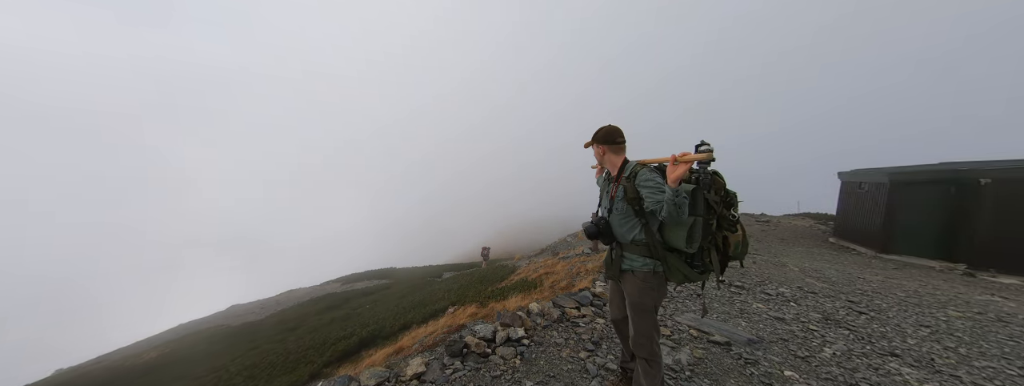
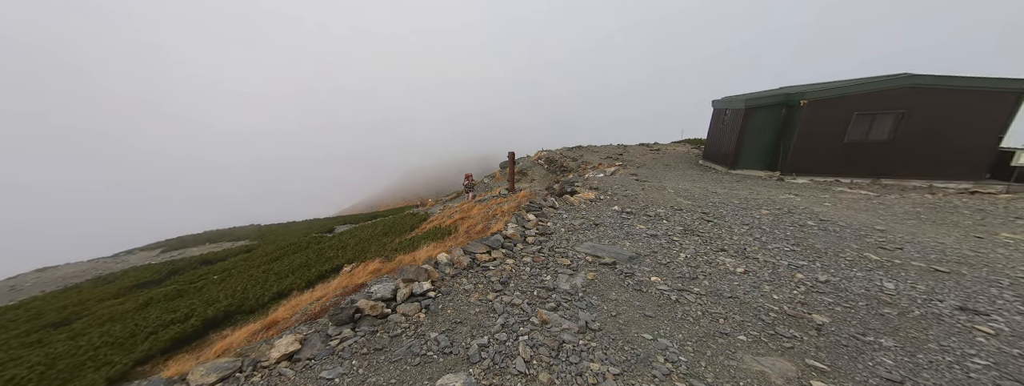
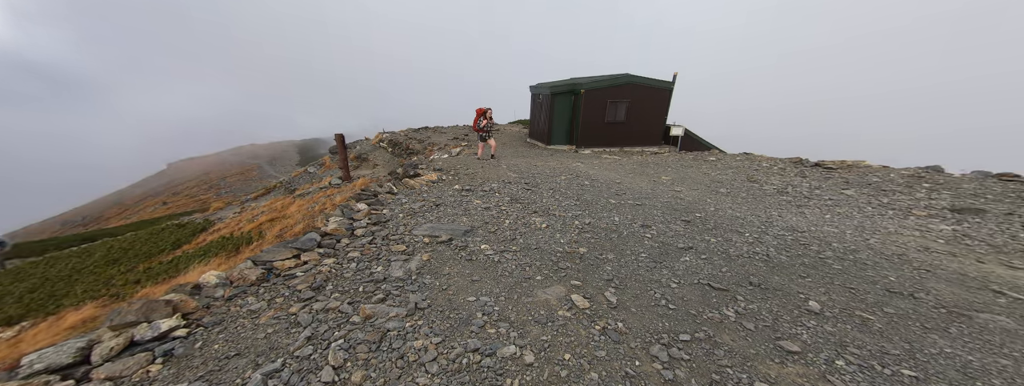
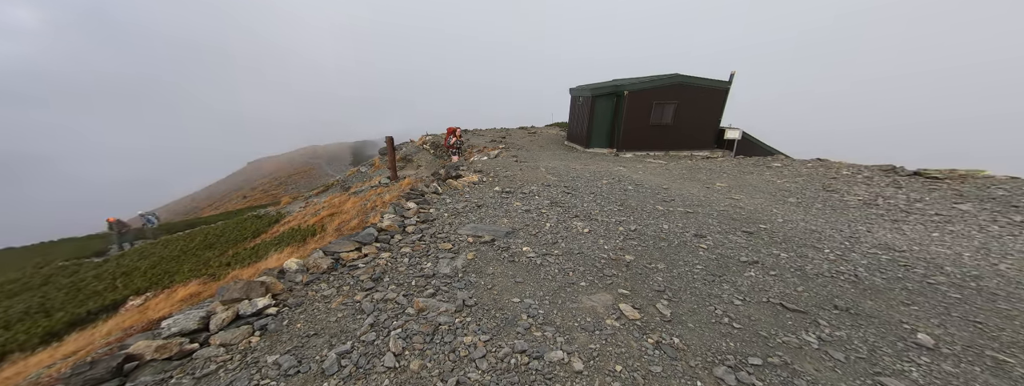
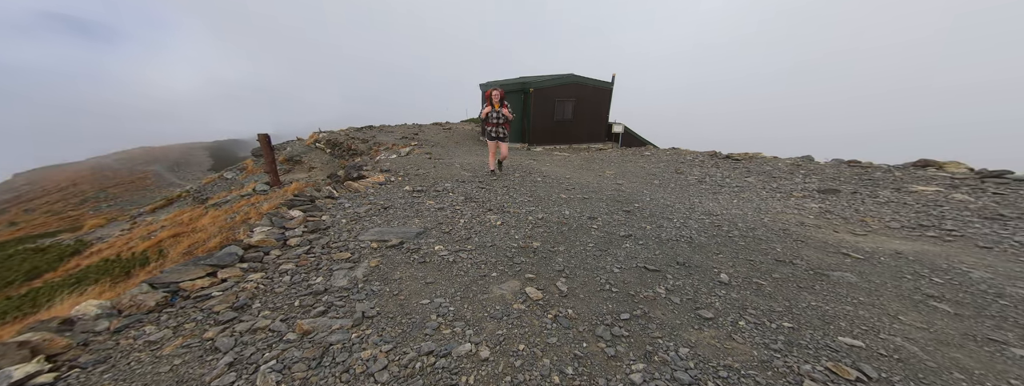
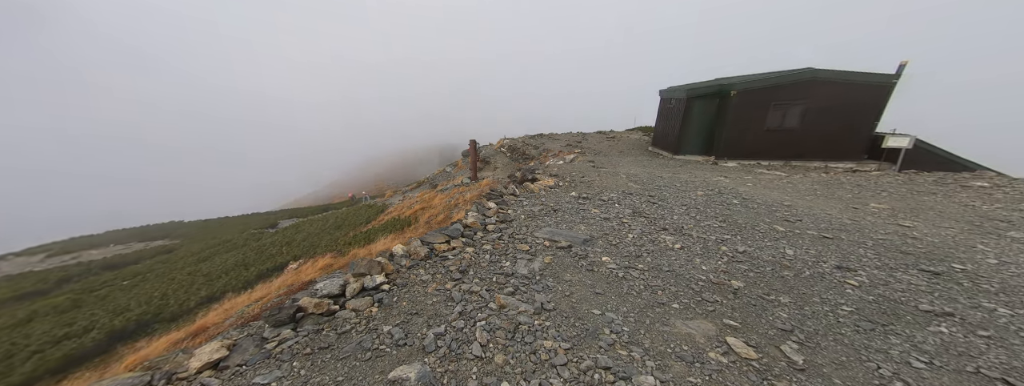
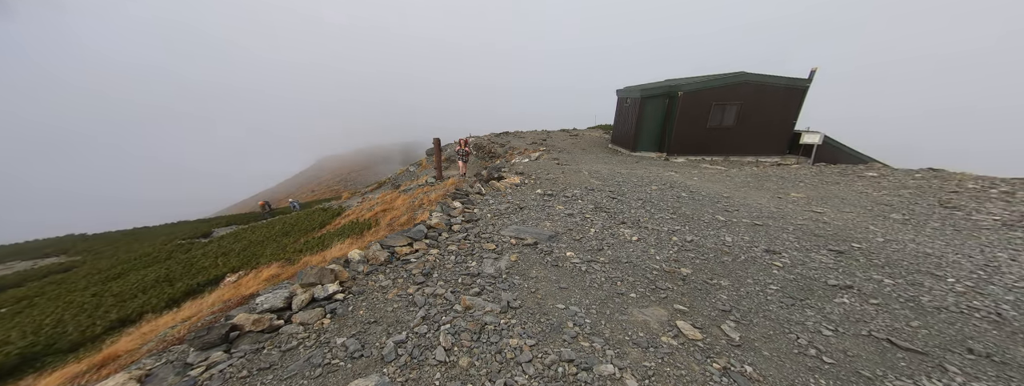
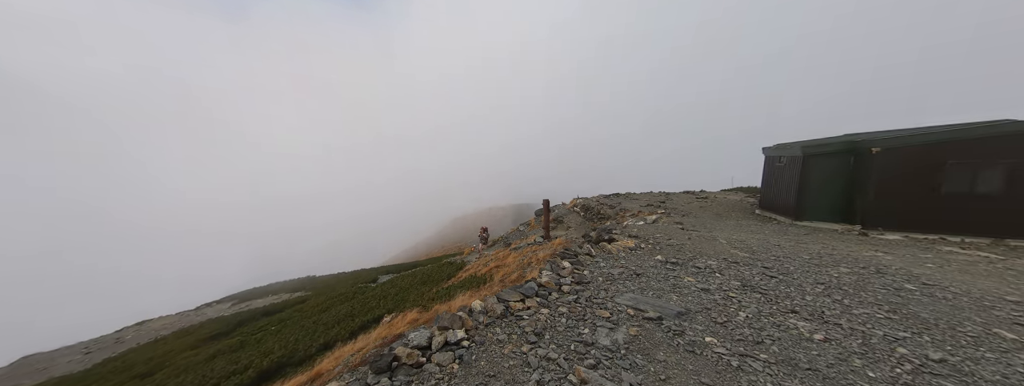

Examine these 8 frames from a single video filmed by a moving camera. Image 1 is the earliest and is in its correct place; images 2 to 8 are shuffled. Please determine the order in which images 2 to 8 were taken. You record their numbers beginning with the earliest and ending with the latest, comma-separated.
8, 2, 6, 7, 4, 3, 5
